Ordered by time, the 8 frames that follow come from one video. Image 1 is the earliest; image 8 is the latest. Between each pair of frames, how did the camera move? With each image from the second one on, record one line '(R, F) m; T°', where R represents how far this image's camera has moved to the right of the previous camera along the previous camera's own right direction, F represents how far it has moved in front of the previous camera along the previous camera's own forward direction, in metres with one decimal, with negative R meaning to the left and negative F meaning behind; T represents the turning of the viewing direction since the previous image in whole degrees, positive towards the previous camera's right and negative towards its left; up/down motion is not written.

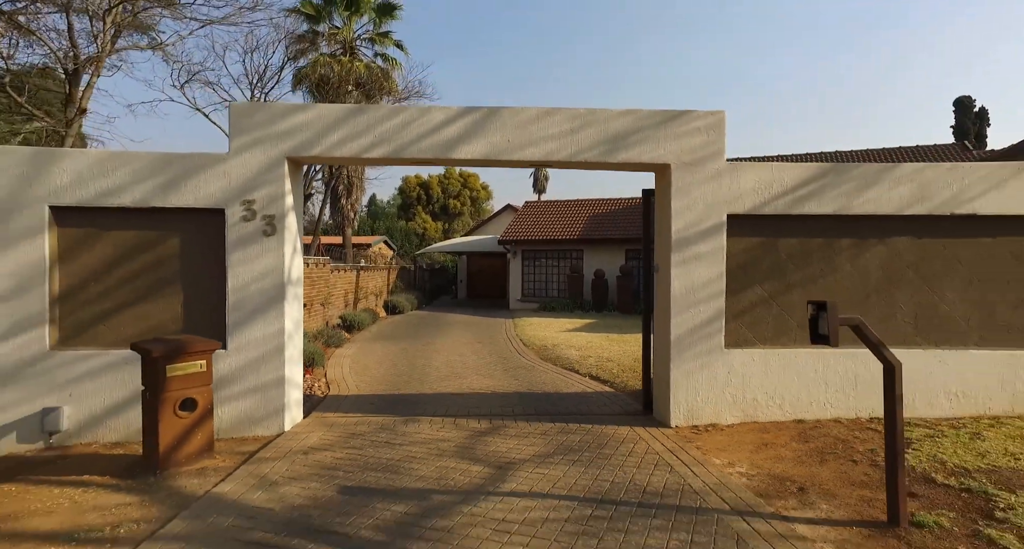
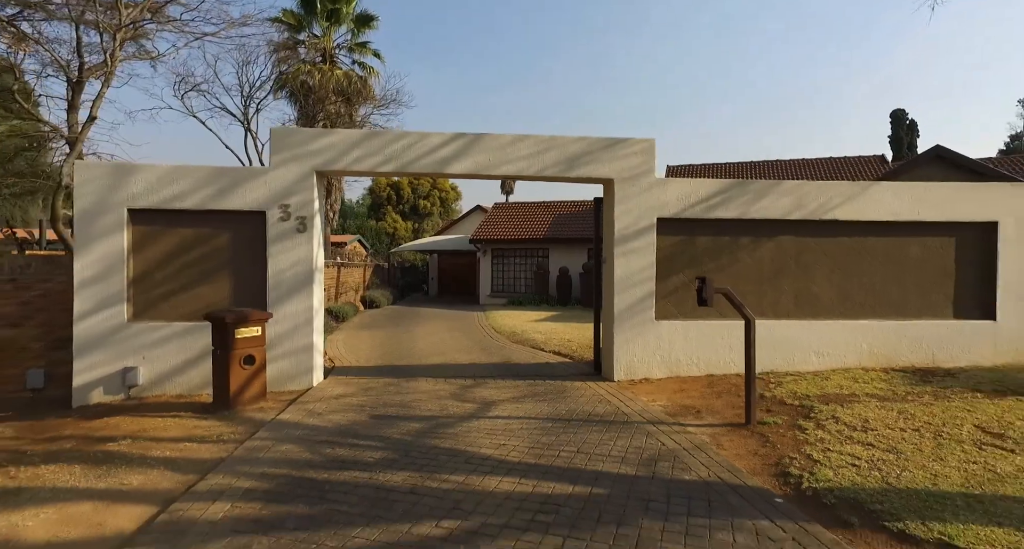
(-0.2, -1.8) m; +3°
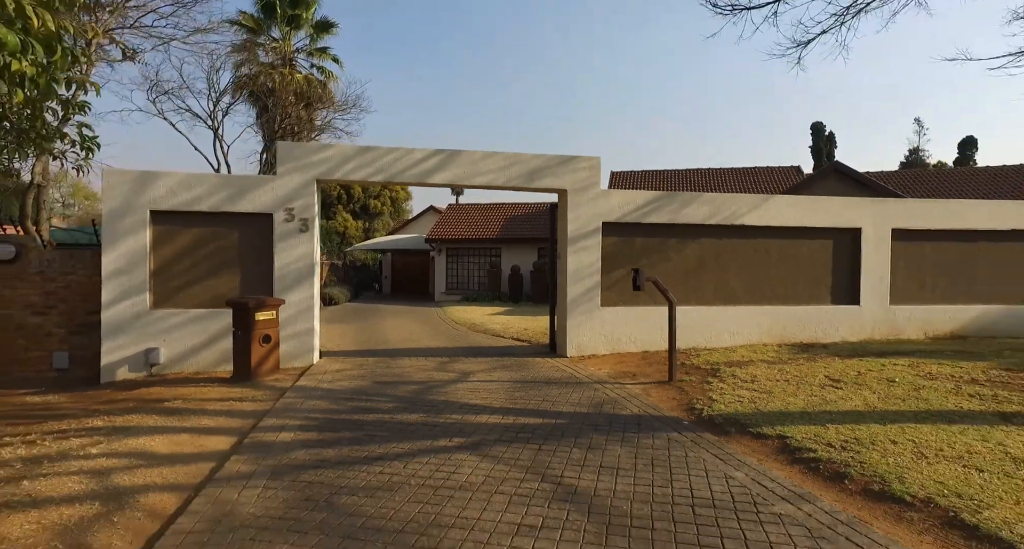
(-0.4, -1.5) m; +6°
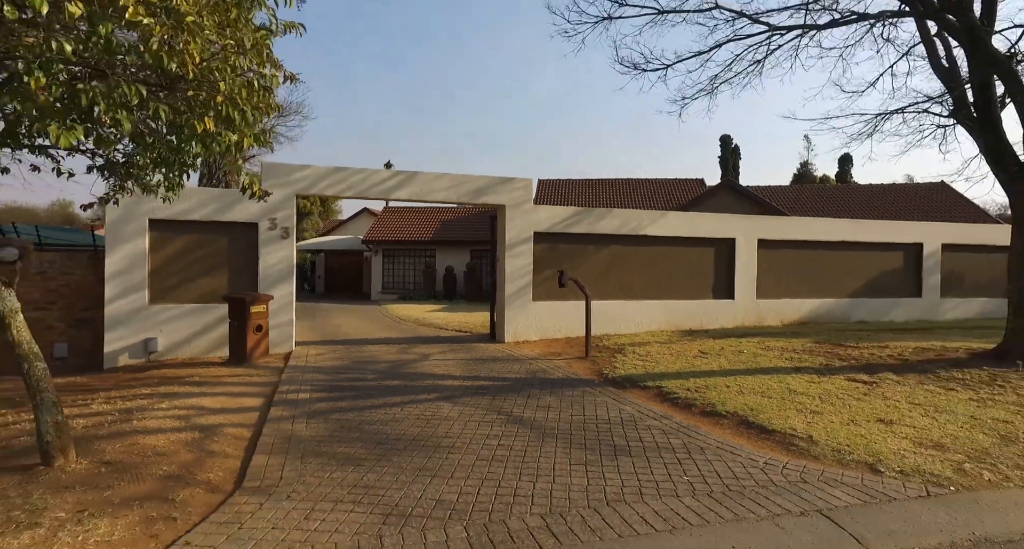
(-0.4, -2.0) m; +8°
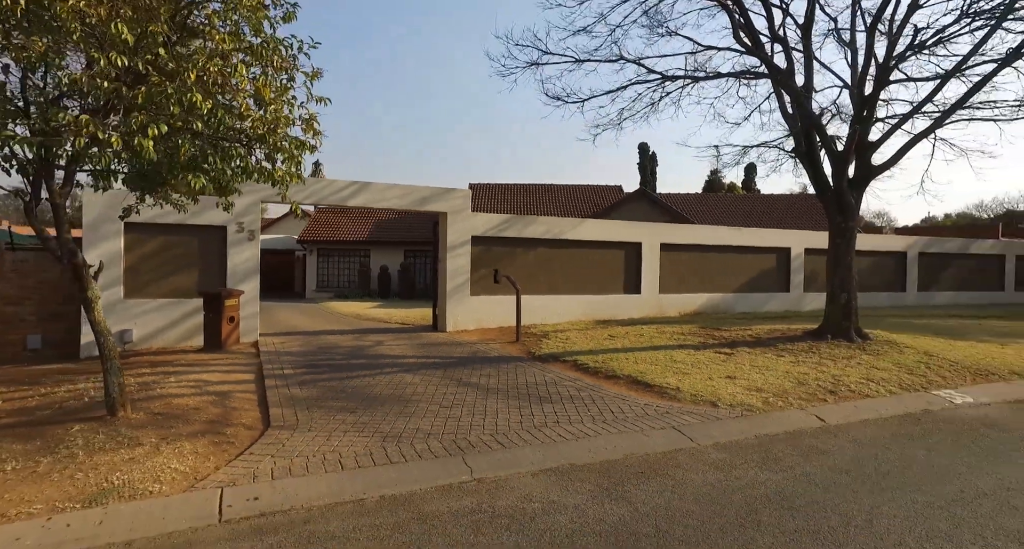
(-0.3, -1.8) m; +7°
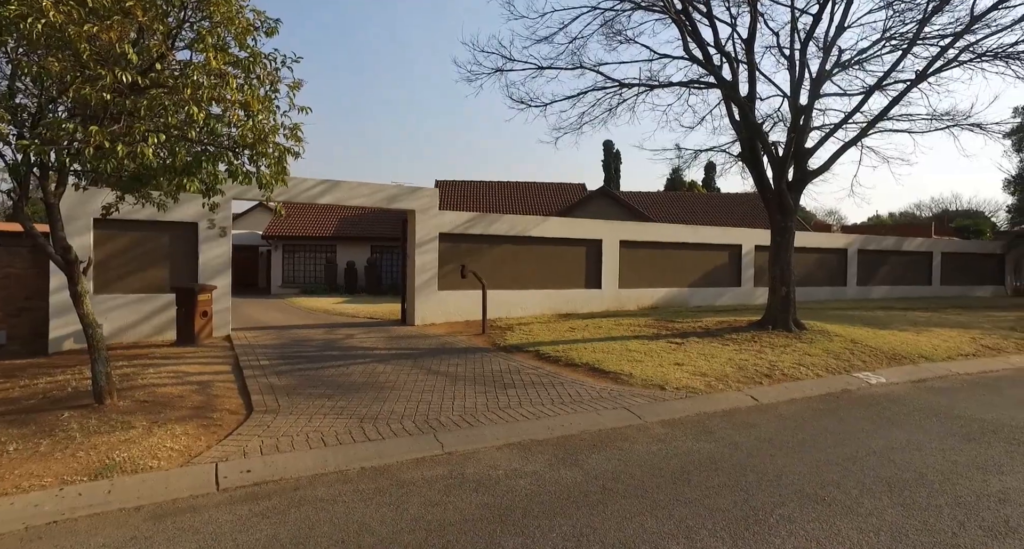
(0.0, -0.6) m; +3°
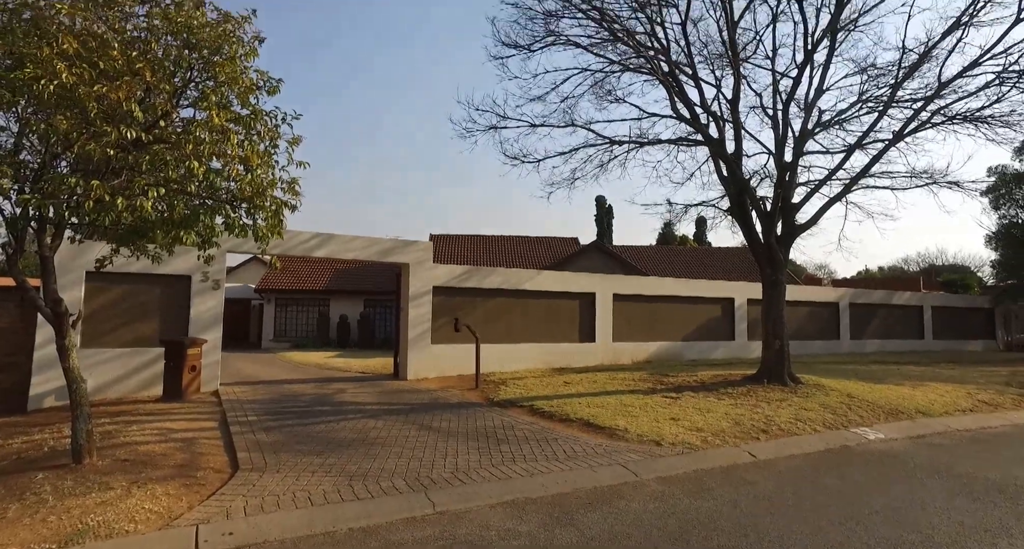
(0.0, 0.0) m; +1°
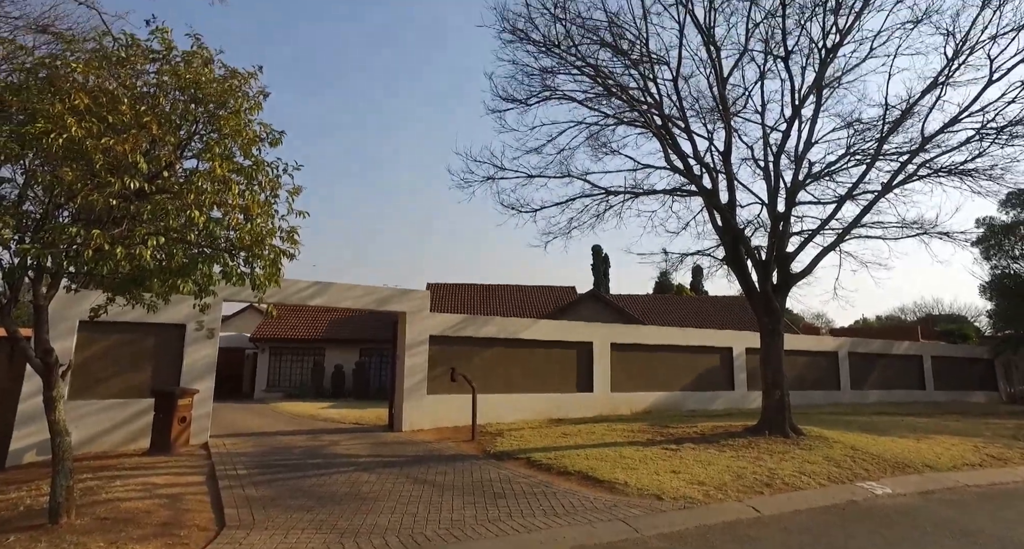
(0.0, 0.0) m; 0°
